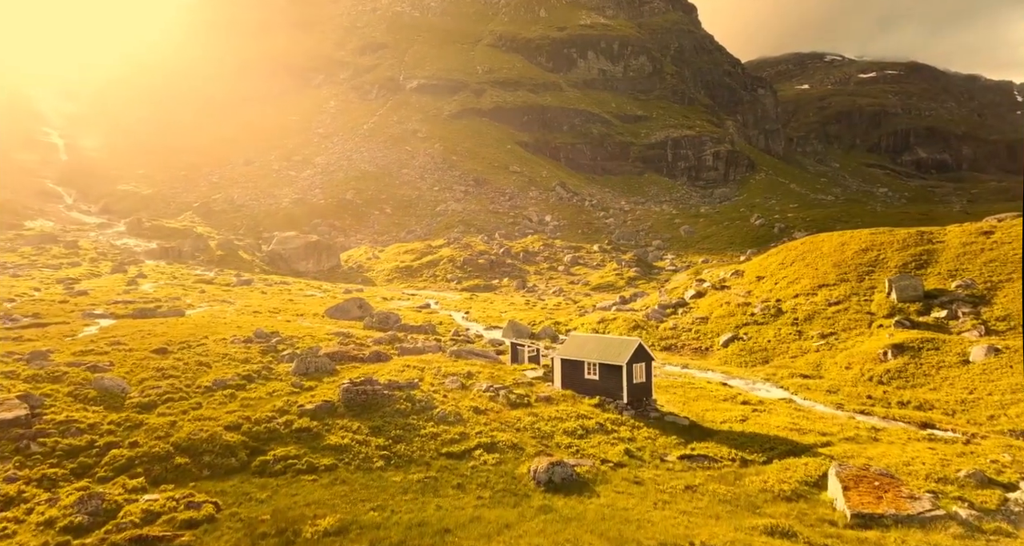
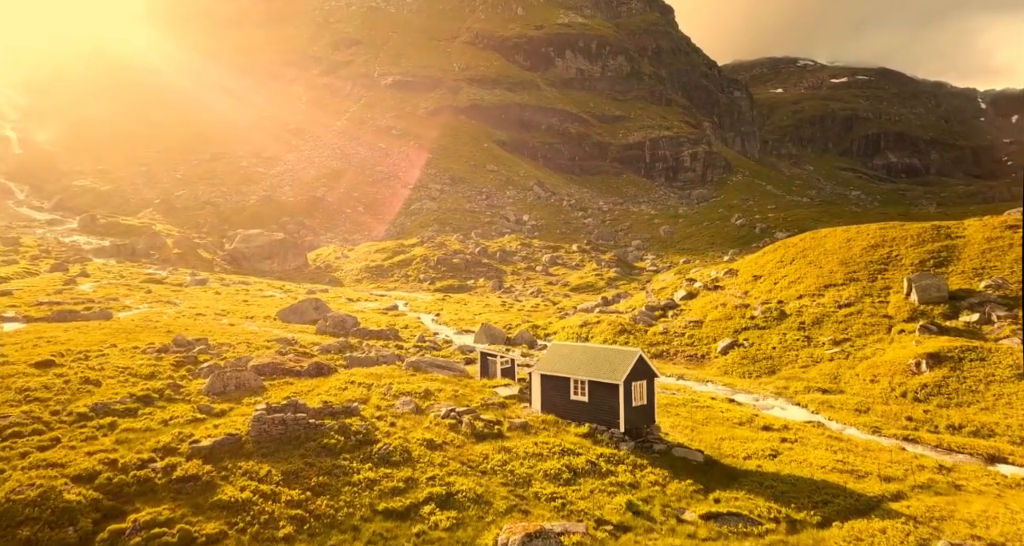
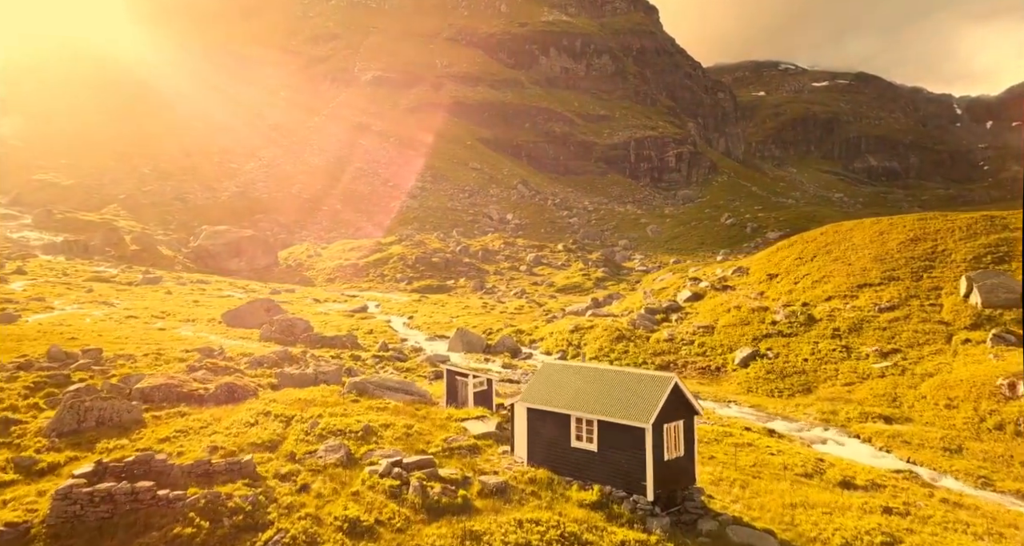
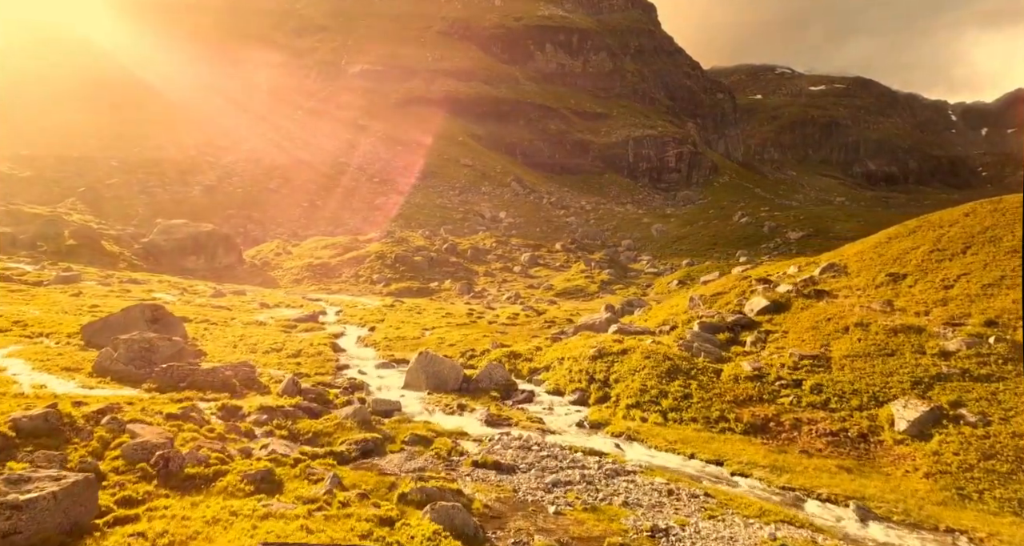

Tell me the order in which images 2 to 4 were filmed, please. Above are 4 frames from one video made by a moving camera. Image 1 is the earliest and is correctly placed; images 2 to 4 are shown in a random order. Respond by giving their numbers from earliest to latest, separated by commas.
2, 3, 4
